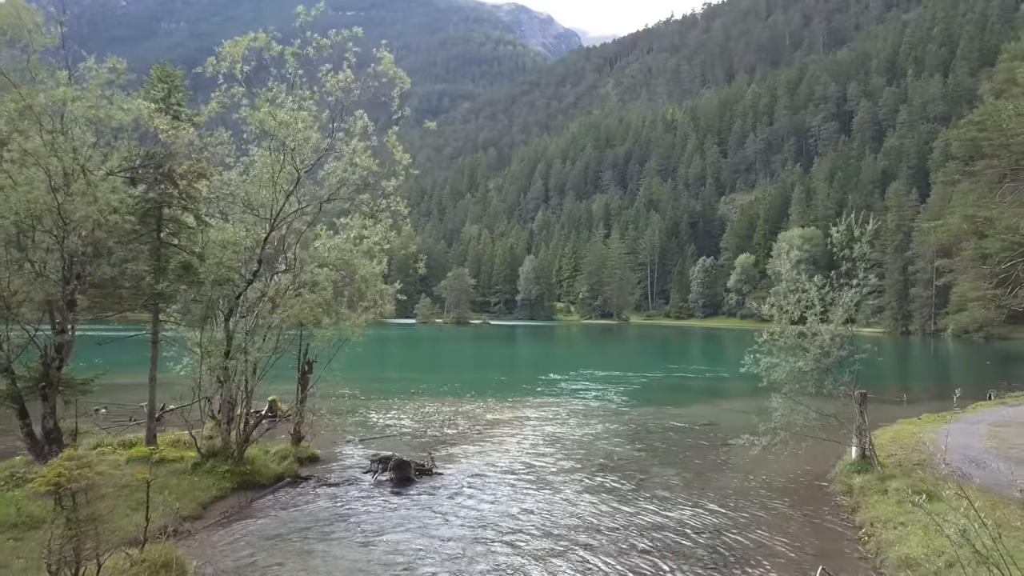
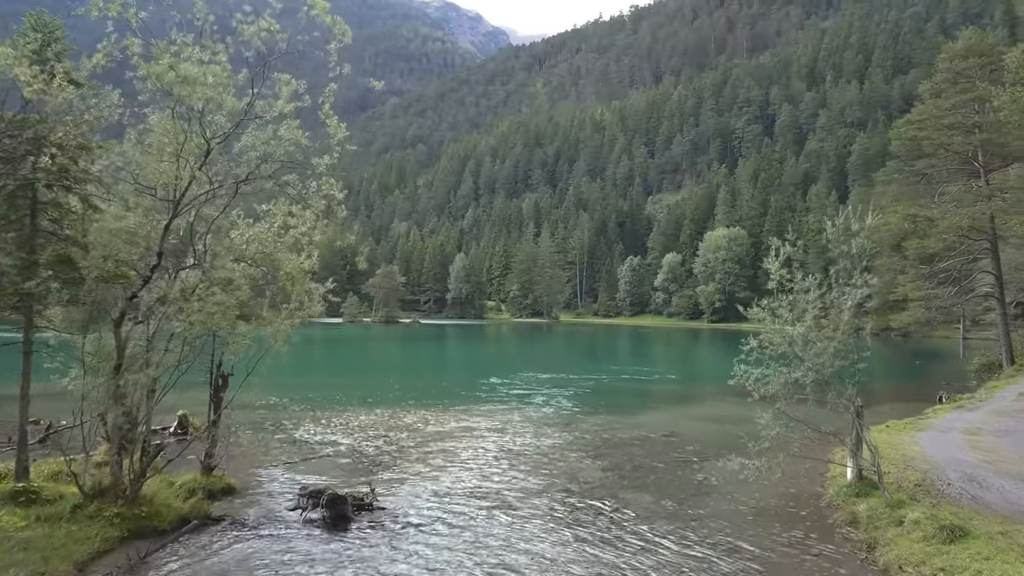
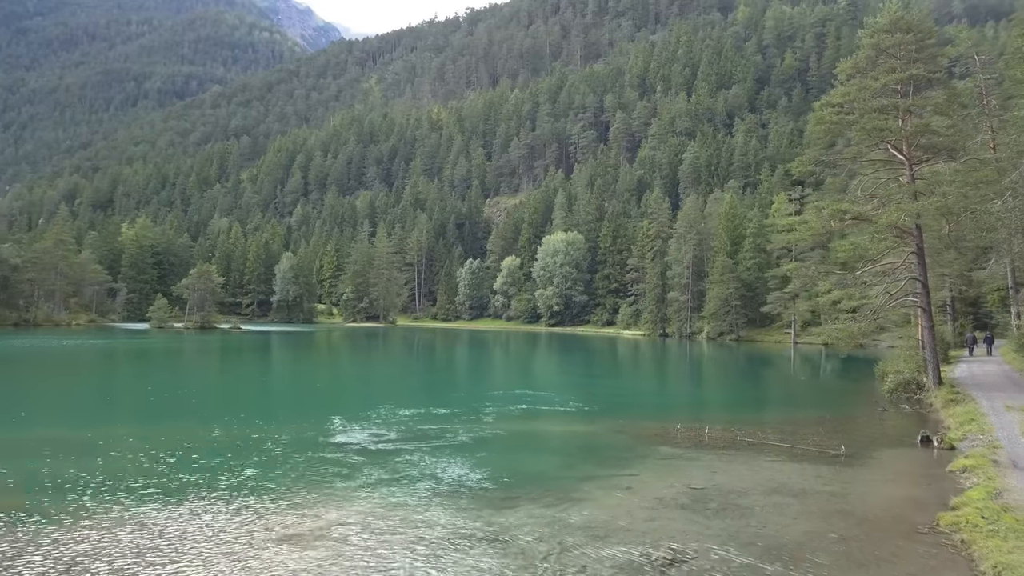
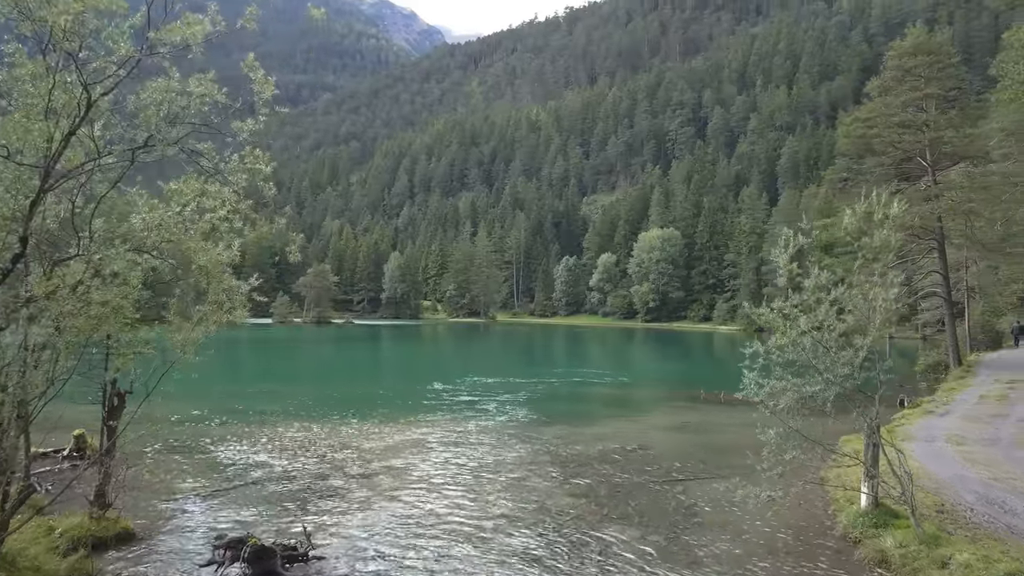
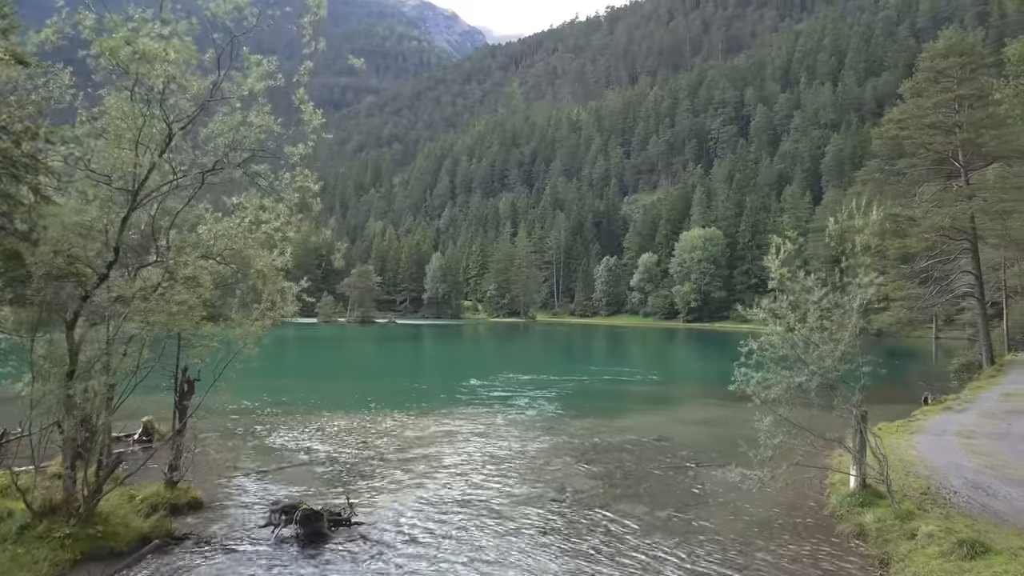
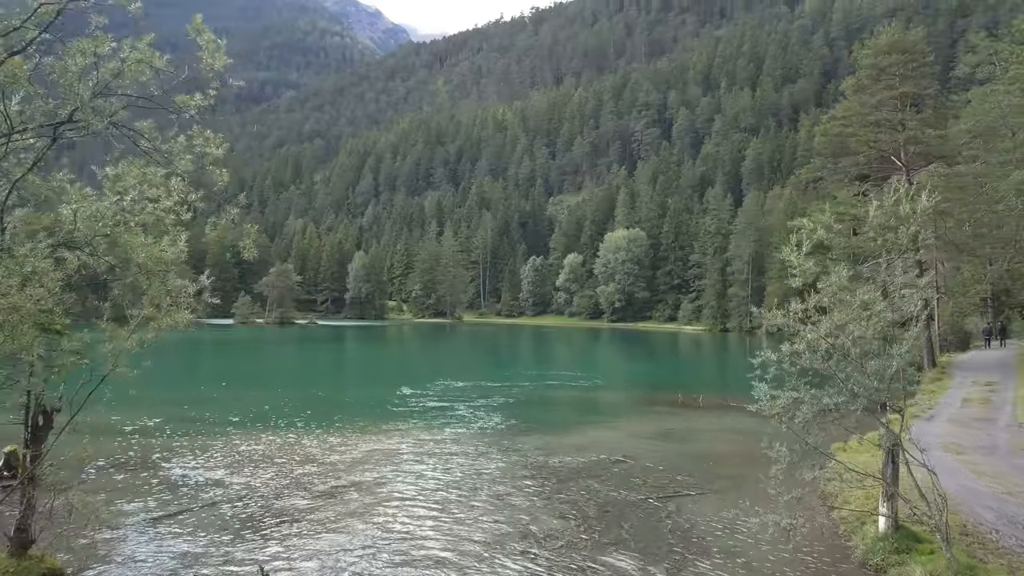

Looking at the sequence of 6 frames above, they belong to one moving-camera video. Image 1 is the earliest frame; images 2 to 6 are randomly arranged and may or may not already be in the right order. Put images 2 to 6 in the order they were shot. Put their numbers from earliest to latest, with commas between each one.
2, 5, 4, 6, 3
